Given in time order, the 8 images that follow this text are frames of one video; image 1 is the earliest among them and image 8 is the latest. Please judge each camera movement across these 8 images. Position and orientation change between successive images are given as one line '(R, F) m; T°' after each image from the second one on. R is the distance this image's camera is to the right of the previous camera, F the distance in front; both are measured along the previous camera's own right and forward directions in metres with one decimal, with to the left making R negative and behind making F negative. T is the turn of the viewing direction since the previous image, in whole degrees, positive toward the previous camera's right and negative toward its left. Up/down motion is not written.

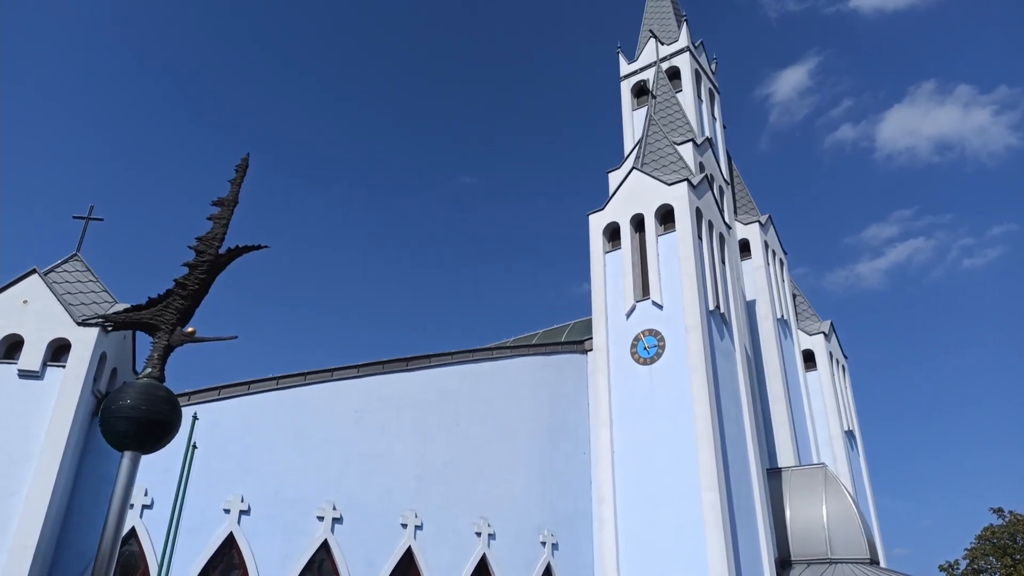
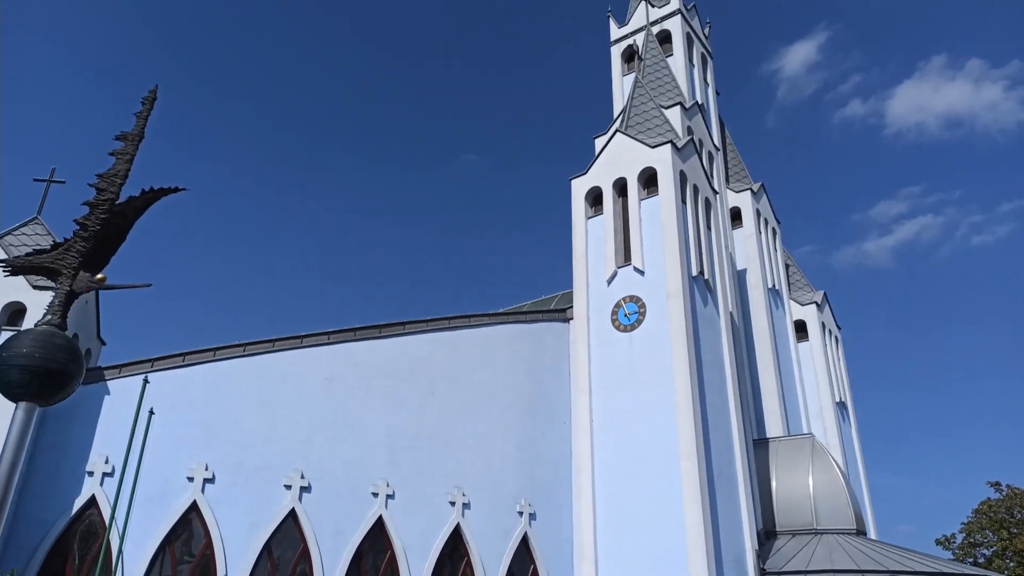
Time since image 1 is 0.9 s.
(+0.6, +0.4) m; 0°
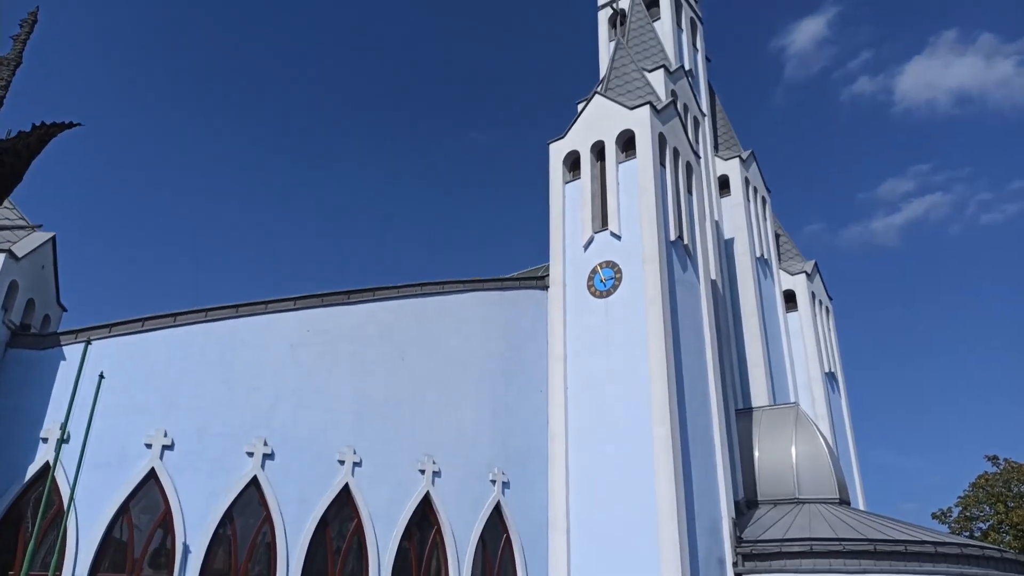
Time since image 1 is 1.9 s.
(+0.6, +0.4) m; 0°
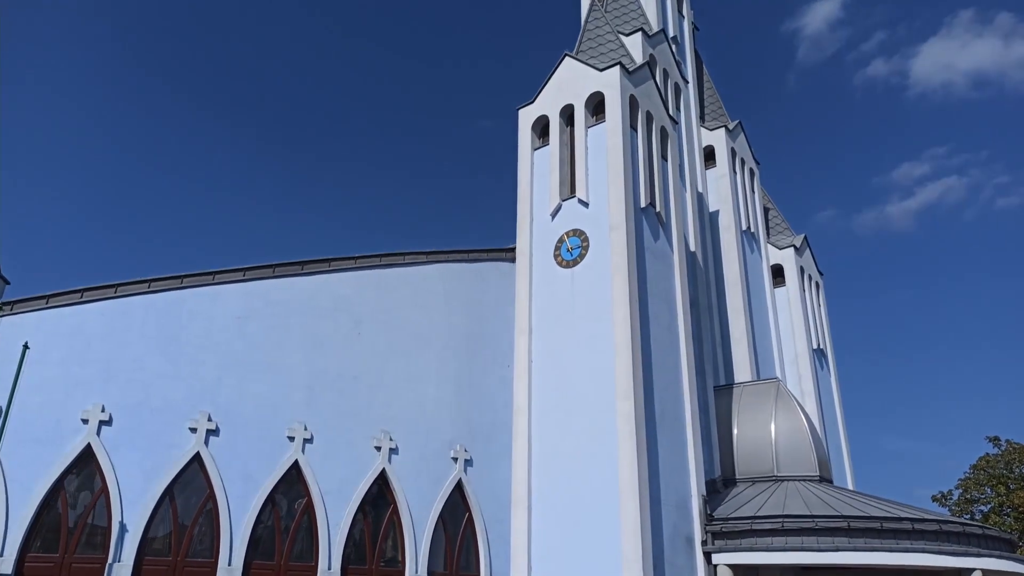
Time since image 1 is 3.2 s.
(+0.9, +0.6) m; -1°
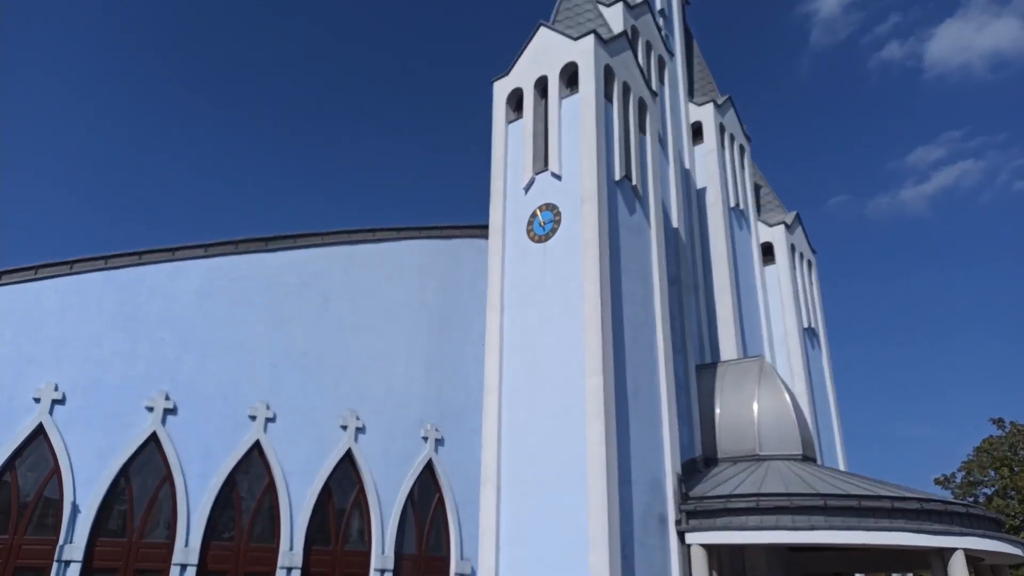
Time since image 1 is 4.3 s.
(+0.7, +0.4) m; -1°
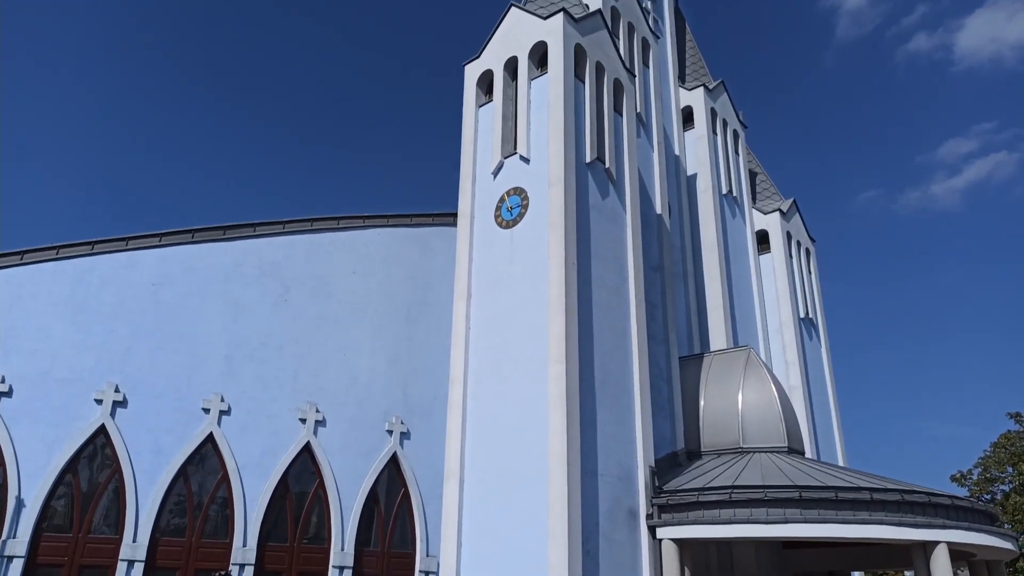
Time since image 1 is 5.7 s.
(+1.0, +0.5) m; -2°
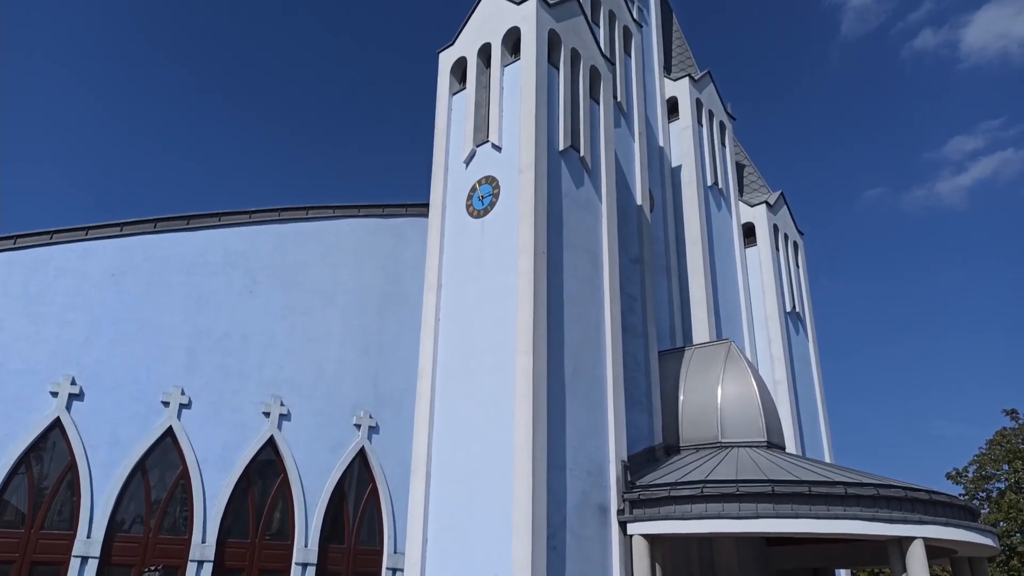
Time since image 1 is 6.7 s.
(+0.5, +0.3) m; 0°
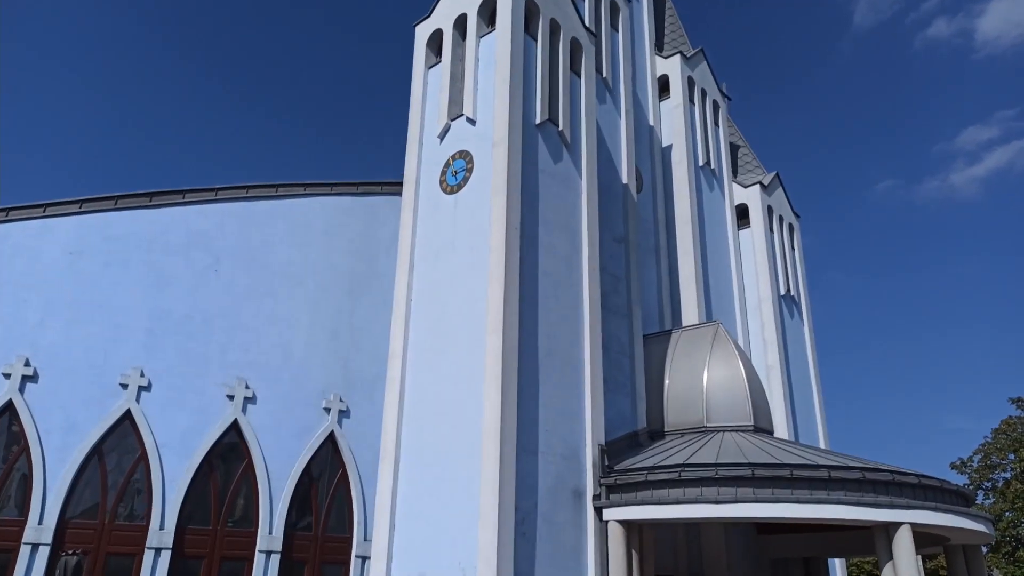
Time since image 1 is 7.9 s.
(+0.5, +0.5) m; -1°
